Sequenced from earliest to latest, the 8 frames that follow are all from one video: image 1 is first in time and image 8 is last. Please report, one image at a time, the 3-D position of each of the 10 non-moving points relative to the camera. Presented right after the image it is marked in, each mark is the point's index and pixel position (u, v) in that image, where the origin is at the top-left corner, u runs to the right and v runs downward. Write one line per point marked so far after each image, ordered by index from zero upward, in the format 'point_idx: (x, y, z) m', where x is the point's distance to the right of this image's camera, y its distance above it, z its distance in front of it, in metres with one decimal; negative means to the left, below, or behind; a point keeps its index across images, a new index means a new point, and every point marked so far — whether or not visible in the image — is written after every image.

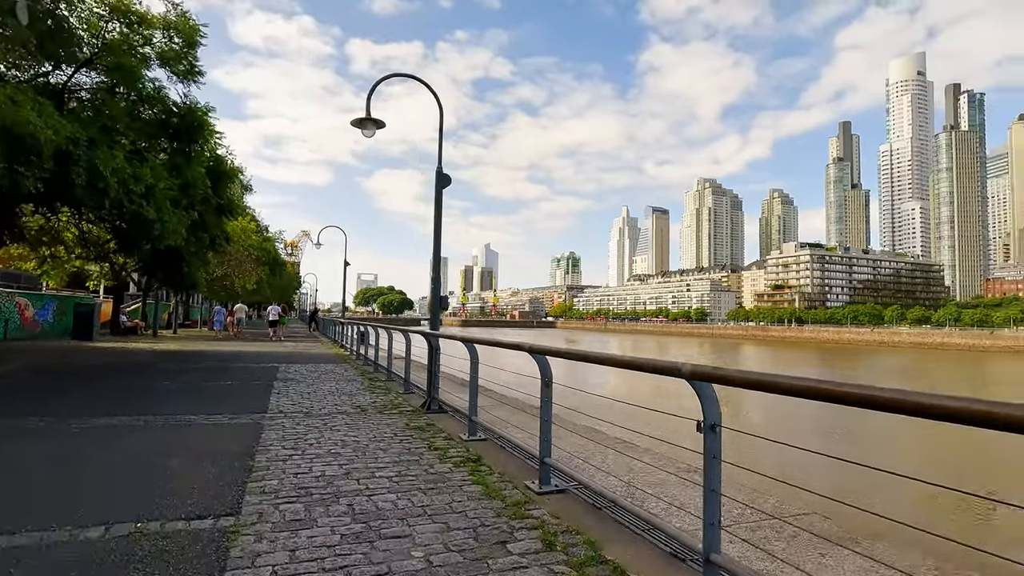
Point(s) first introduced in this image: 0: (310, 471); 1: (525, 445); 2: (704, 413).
0: (-1.5, -1.4, +4.0) m
1: (+0.1, -1.3, +4.3) m
2: (+0.8, -0.5, +2.3) m
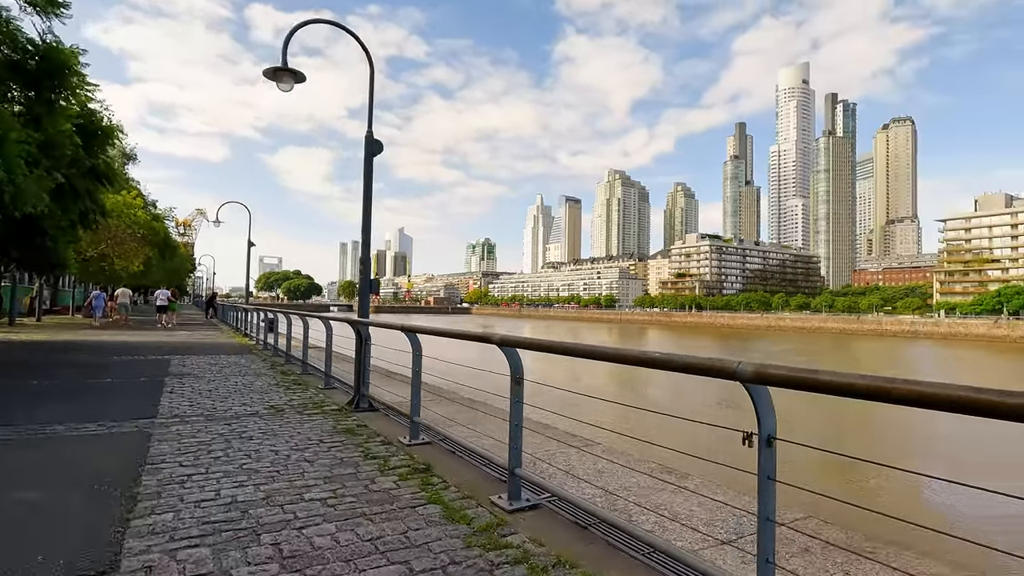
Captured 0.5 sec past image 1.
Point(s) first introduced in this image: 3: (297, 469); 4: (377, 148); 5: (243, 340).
0: (-1.7, -1.2, +3.2) m
1: (-0.2, -1.1, +3.7) m
2: (+0.8, -0.5, +1.8) m
3: (-1.5, -1.3, +3.8) m
4: (-1.5, +1.6, +6.2) m
5: (-8.2, -1.6, +16.5) m
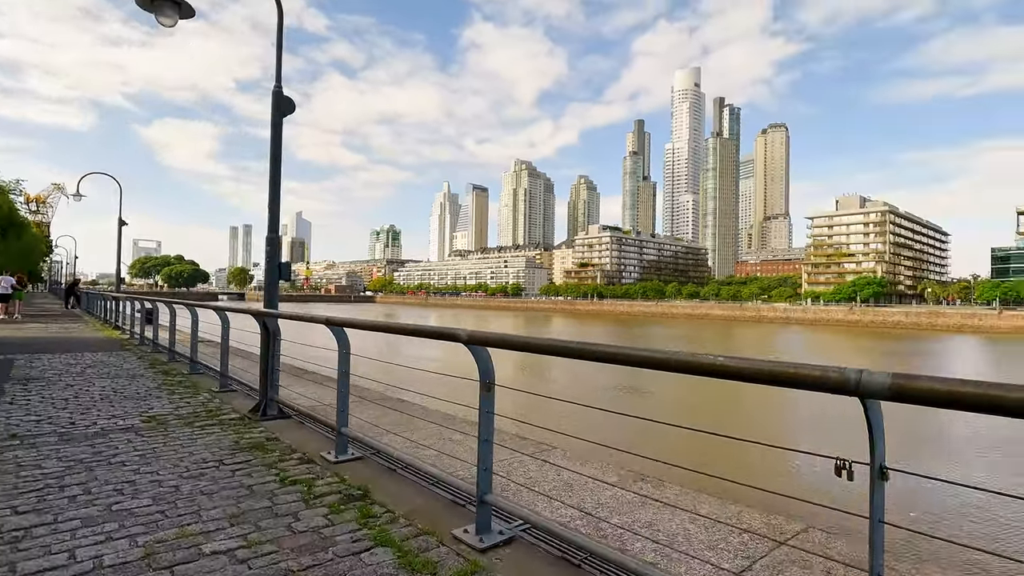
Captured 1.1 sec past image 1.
0: (-1.9, -1.2, +2.3) m
1: (-0.4, -1.0, +3.1) m
2: (+0.9, -0.4, +1.4) m
3: (-1.8, -1.2, +2.9) m
4: (-2.2, +1.8, +5.2) m
5: (-10.6, -1.2, +14.2) m
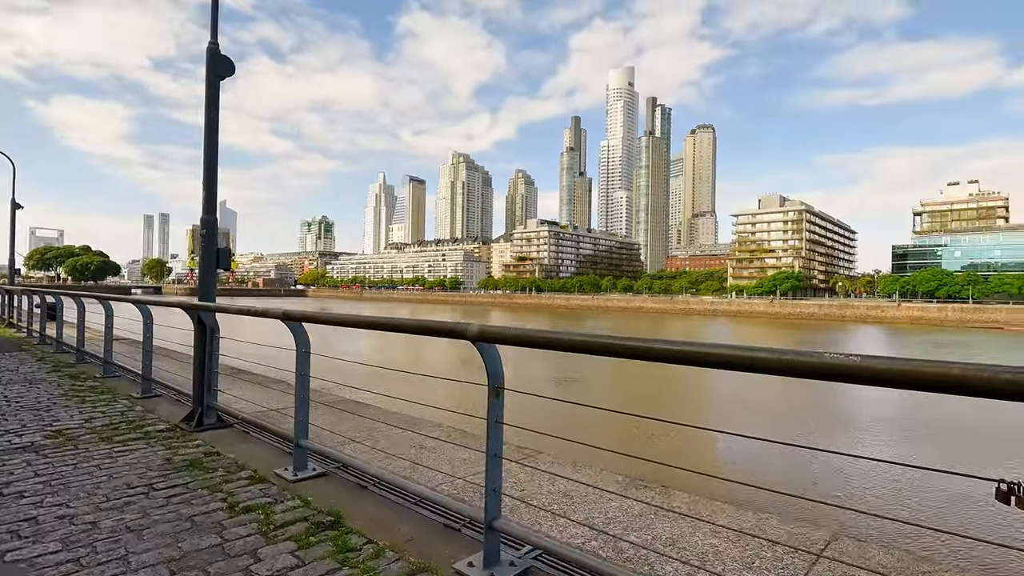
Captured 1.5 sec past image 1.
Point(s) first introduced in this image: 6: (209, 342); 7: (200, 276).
0: (-1.8, -1.1, +1.7) m
1: (-0.4, -1.0, +2.6) m
2: (+1.1, -0.4, +1.1) m
3: (-1.7, -1.1, +2.3) m
4: (-2.4, +1.8, +4.5) m
5: (-11.8, -1.0, +12.5) m
6: (-2.4, -0.4, +4.2) m
7: (-2.5, +0.1, +4.3) m
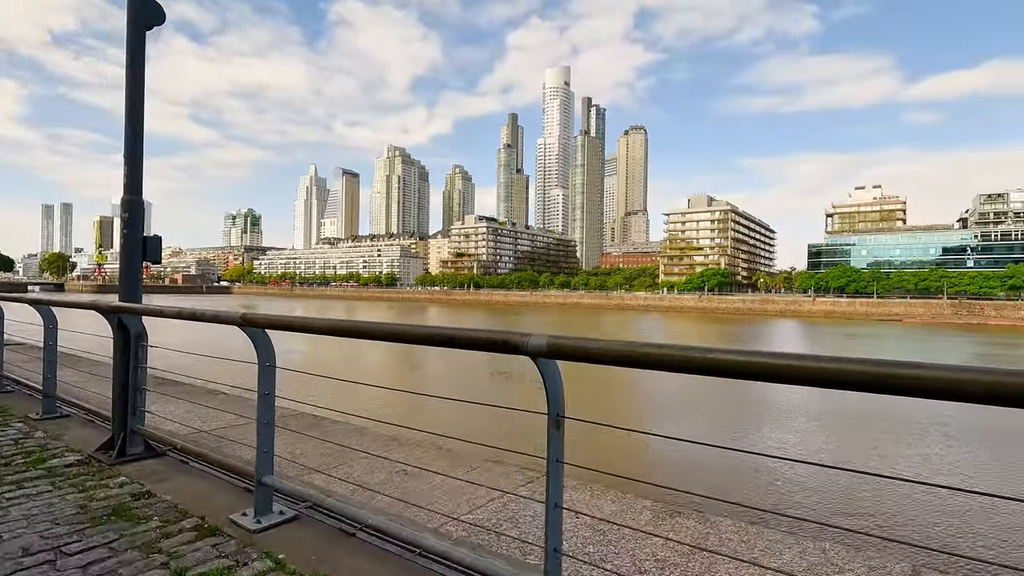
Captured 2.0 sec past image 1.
0: (-1.5, -1.1, +1.0) m
1: (-0.3, -1.0, +2.1) m
2: (+1.4, -0.4, +0.7) m
3: (-1.5, -1.1, +1.6) m
4: (-2.5, +1.9, +3.7) m
5: (-12.7, -0.9, +10.6) m
6: (-2.4, -0.4, +3.4) m
7: (-2.5, +0.1, +3.5) m
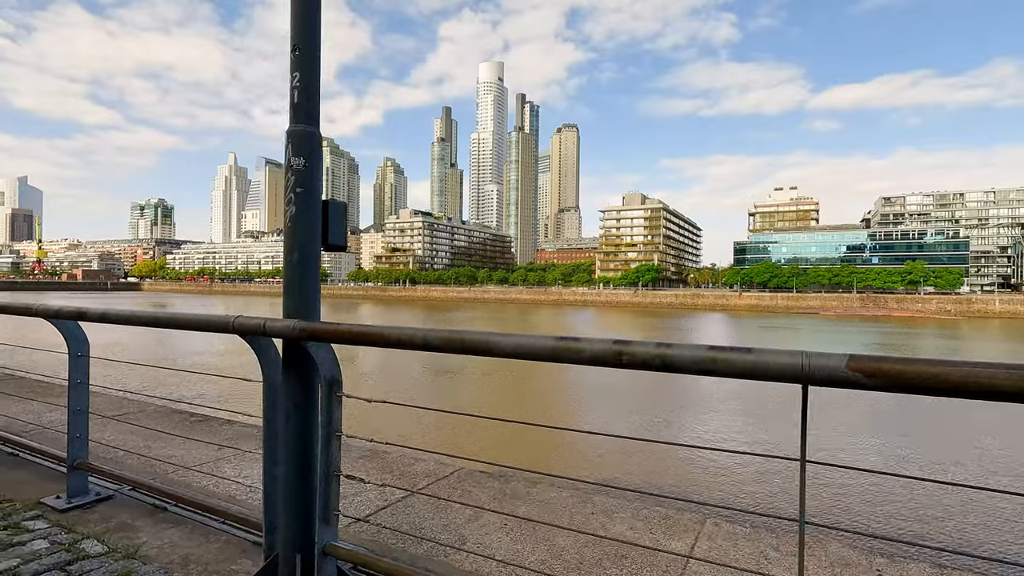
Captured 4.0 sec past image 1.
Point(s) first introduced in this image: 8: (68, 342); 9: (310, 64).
0: (+0.6, -1.1, -0.4) m
1: (+1.6, -1.0, +0.8) m
2: (+3.5, -0.4, -0.3) m
3: (+0.4, -1.1, +0.2) m
4: (-0.8, +1.9, +2.1) m
5: (-11.8, -0.9, +7.7) m
6: (-0.7, -0.4, +1.9) m
7: (-0.8, +0.1, +1.9) m
8: (-2.2, -0.3, +2.7) m
9: (-0.7, +0.8, +2.0) m
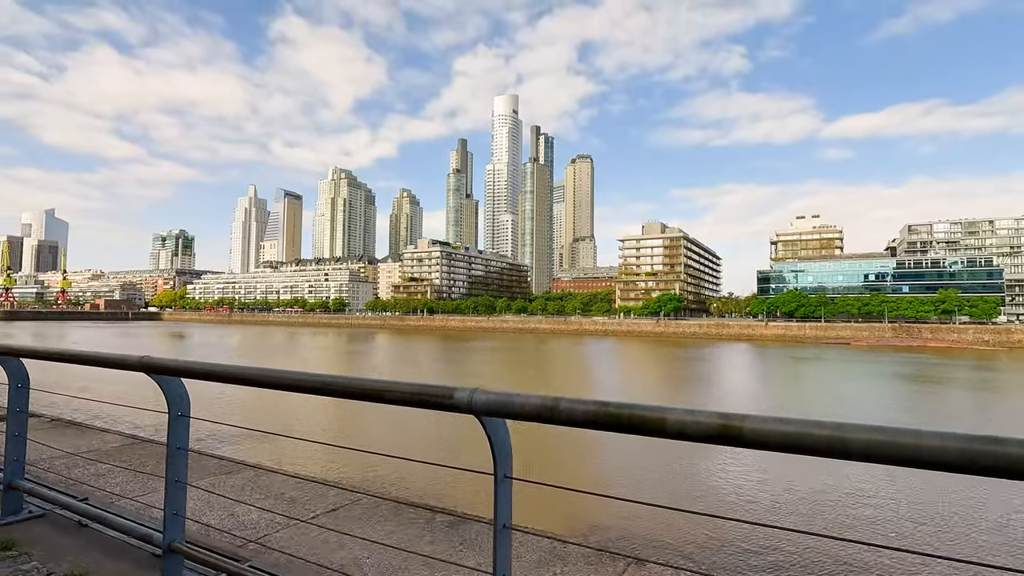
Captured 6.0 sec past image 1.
0: (+2.7, -1.1, -1.7) m
1: (+3.7, -1.1, -0.5) m
2: (+5.6, -0.4, -1.7) m
3: (+2.6, -1.2, -1.1) m
4: (+1.4, +1.7, +1.0) m
5: (-9.5, -1.4, +6.6) m
6: (+1.5, -0.6, +0.6) m
7: (+1.4, 0.0, +0.7) m
8: (-0.1, -0.5, +1.5) m
9: (+1.4, +0.7, +0.8) m
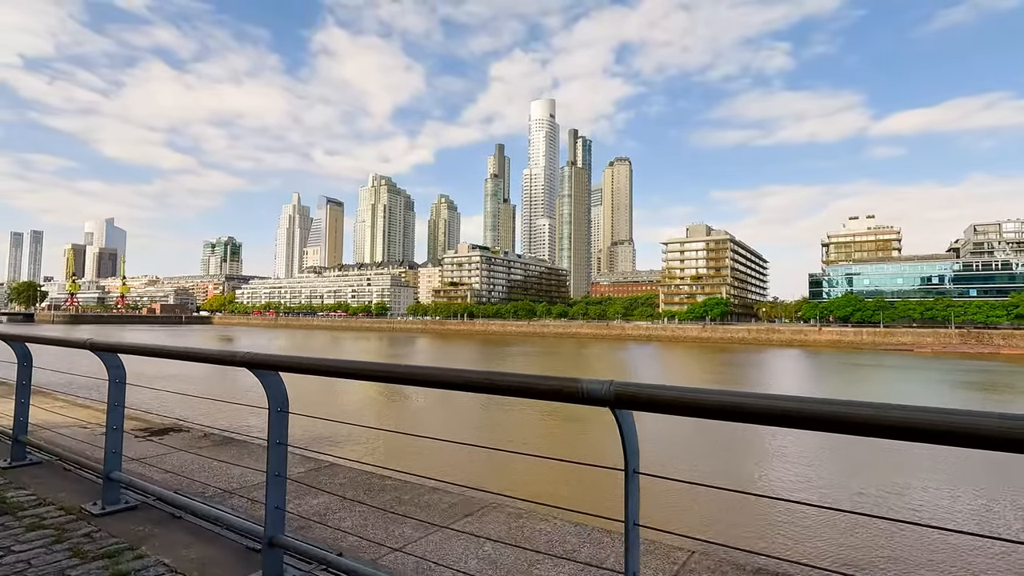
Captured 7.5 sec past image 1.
0: (+4.1, -1.1, -2.8) m
1: (+5.3, -1.0, -1.7) m
2: (+7.1, -0.3, -2.9) m
3: (+4.1, -1.1, -2.2) m
4: (+3.1, +1.8, 0.0) m
5: (-7.5, -1.4, +6.3) m
6: (+3.1, -0.5, -0.4) m
7: (+3.0, 0.0, -0.3) m
8: (+1.6, -0.4, +0.6) m
9: (+3.1, +0.7, -0.2) m
